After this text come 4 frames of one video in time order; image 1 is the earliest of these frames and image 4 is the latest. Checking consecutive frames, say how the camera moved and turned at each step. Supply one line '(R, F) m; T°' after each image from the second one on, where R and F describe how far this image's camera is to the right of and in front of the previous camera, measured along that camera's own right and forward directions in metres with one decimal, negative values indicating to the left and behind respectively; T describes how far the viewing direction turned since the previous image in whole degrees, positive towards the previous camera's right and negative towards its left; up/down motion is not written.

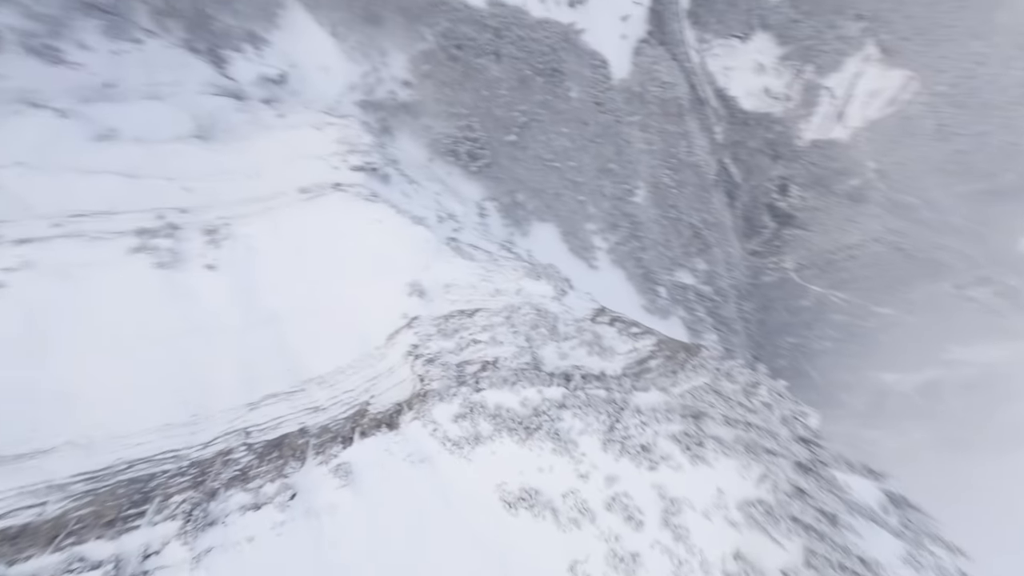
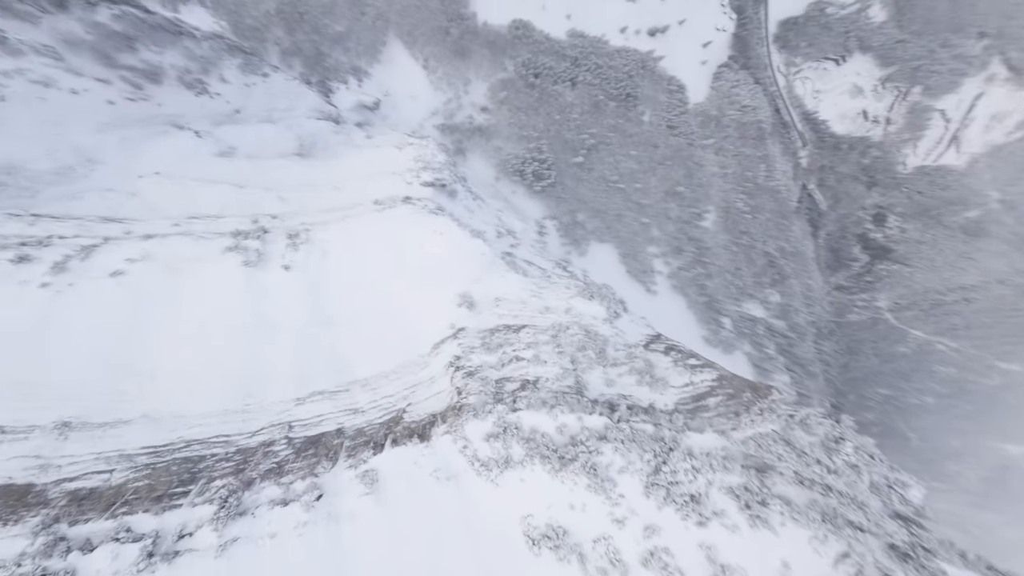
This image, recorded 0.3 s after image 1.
(+0.1, +0.3) m; -8°
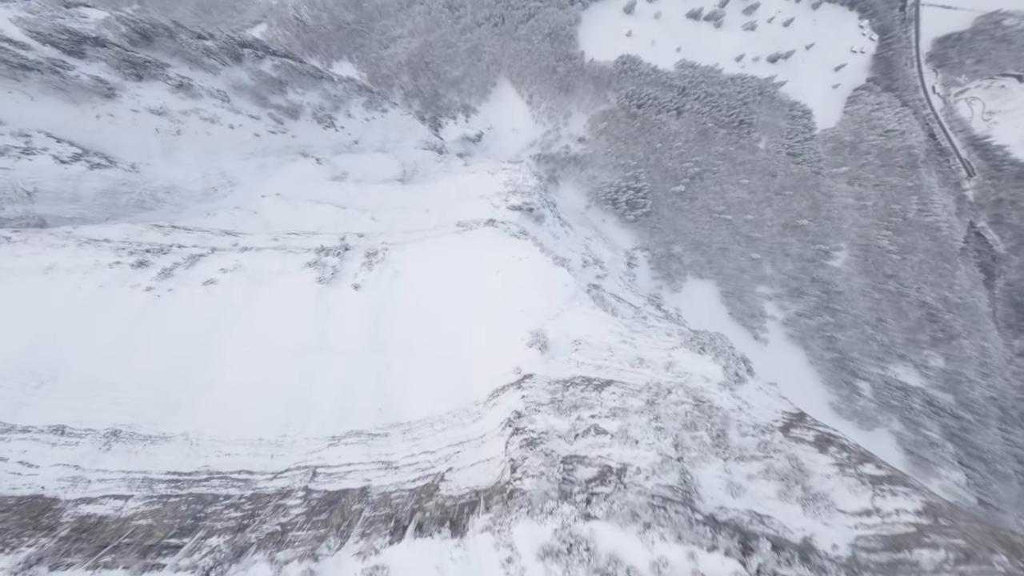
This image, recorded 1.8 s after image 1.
(0.0, +1.4) m; -12°
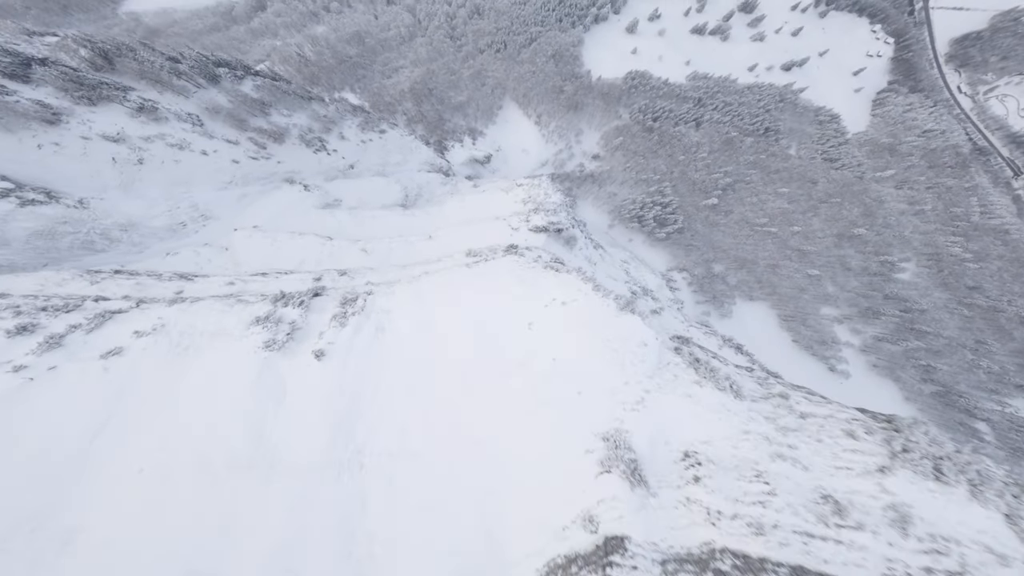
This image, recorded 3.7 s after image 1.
(-0.4, +2.8) m; -2°
